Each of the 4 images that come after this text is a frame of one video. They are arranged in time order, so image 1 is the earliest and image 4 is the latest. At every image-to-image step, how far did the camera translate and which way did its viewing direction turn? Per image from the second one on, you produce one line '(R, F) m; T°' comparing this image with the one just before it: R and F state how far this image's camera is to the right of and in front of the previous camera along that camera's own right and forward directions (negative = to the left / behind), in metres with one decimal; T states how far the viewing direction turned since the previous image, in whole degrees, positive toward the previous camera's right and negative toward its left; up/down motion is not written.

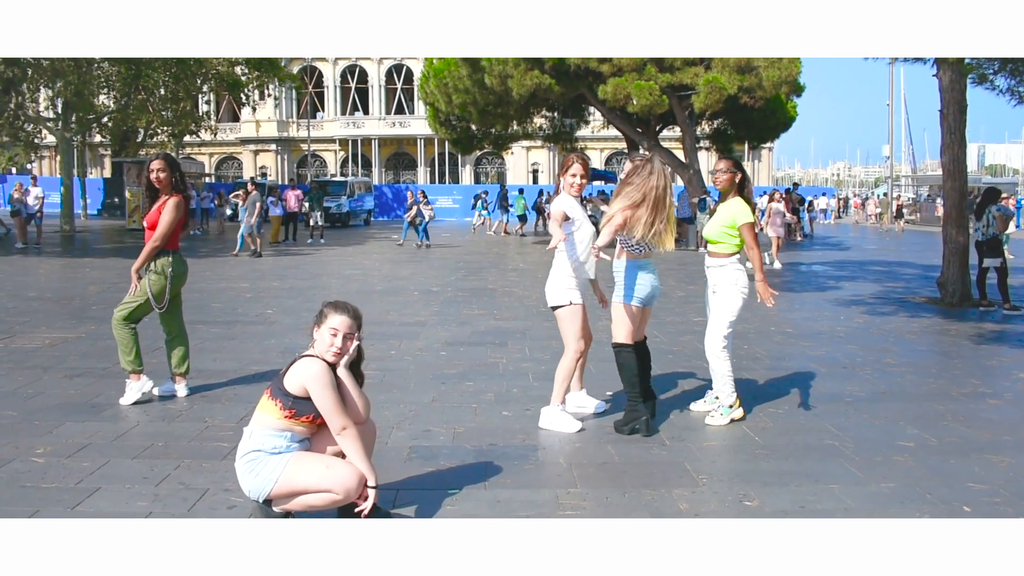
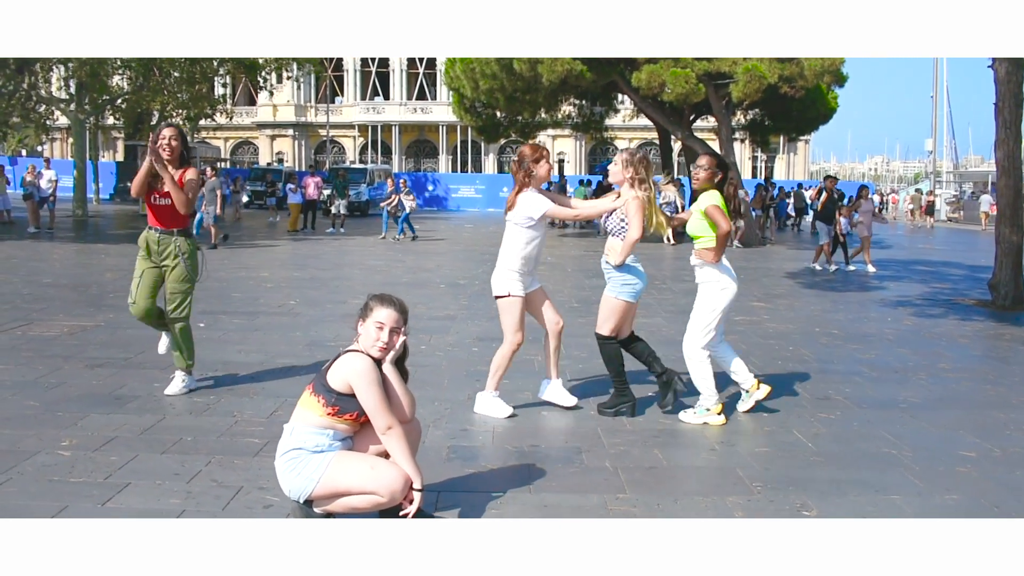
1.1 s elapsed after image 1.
(-0.2, +0.2) m; -1°
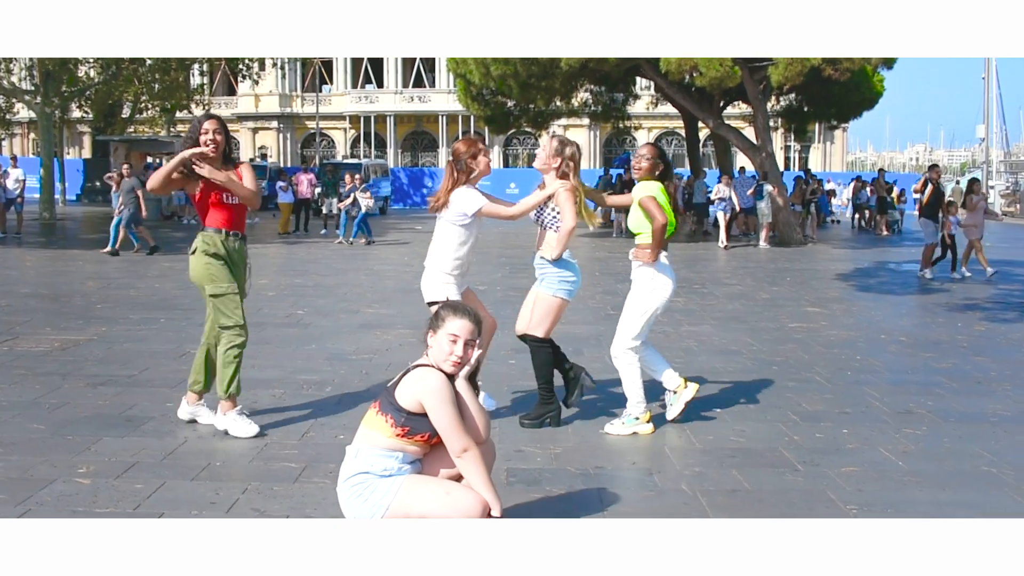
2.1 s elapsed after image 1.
(-0.4, +0.5) m; +1°
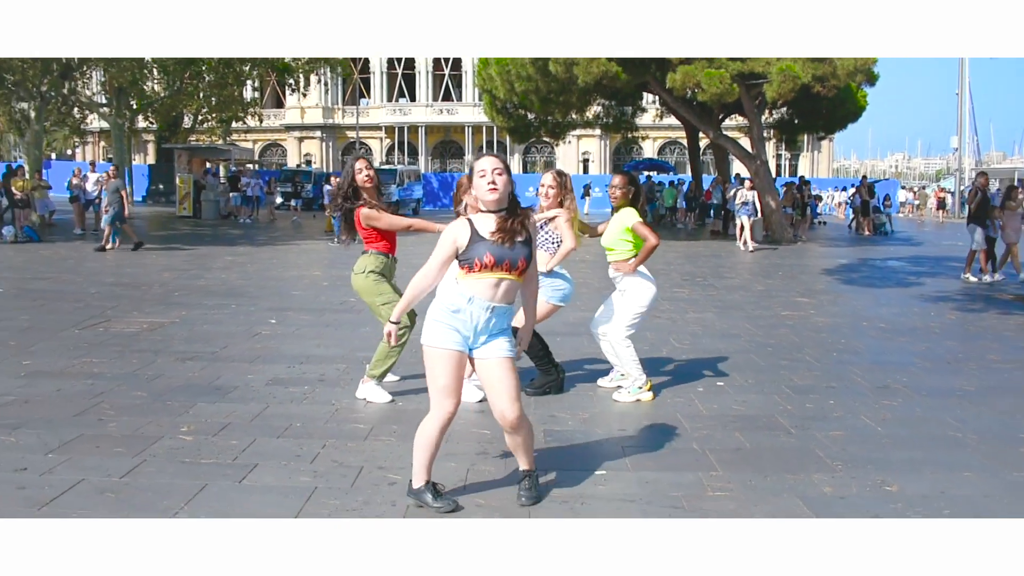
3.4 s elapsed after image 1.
(0.0, -0.9) m; -2°
